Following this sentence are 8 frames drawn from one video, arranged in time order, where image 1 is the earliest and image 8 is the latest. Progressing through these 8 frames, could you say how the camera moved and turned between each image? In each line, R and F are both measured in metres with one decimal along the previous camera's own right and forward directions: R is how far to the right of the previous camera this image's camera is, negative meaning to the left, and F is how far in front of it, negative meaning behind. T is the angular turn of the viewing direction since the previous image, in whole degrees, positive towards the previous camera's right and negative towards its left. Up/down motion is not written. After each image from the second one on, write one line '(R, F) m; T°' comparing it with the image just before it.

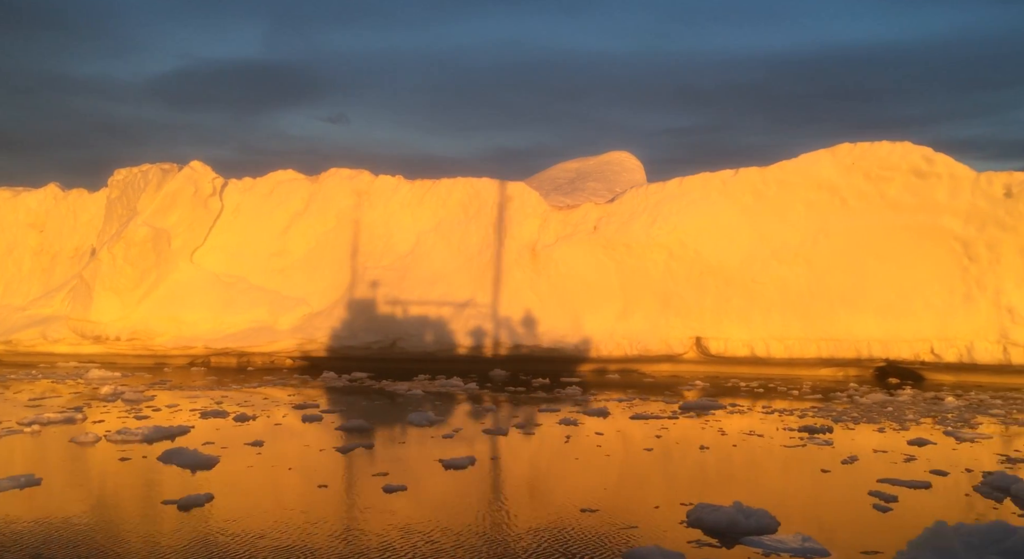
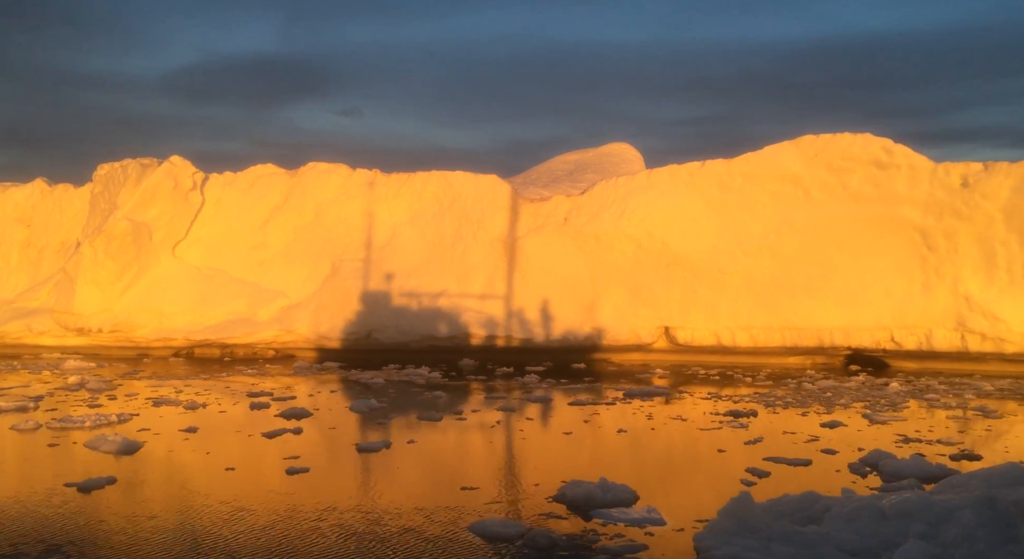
(+0.5, -0.2) m; 0°
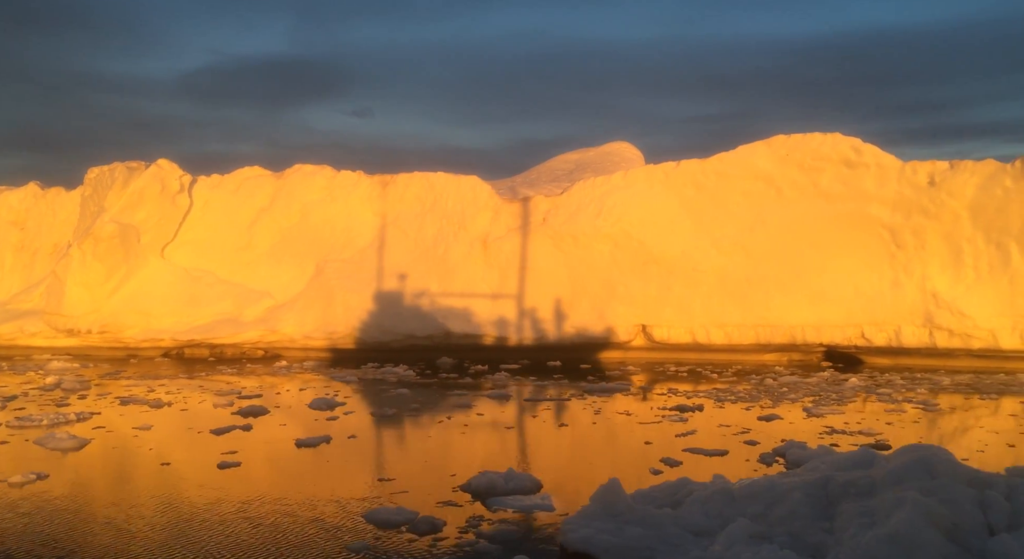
(+0.4, -0.2) m; 0°
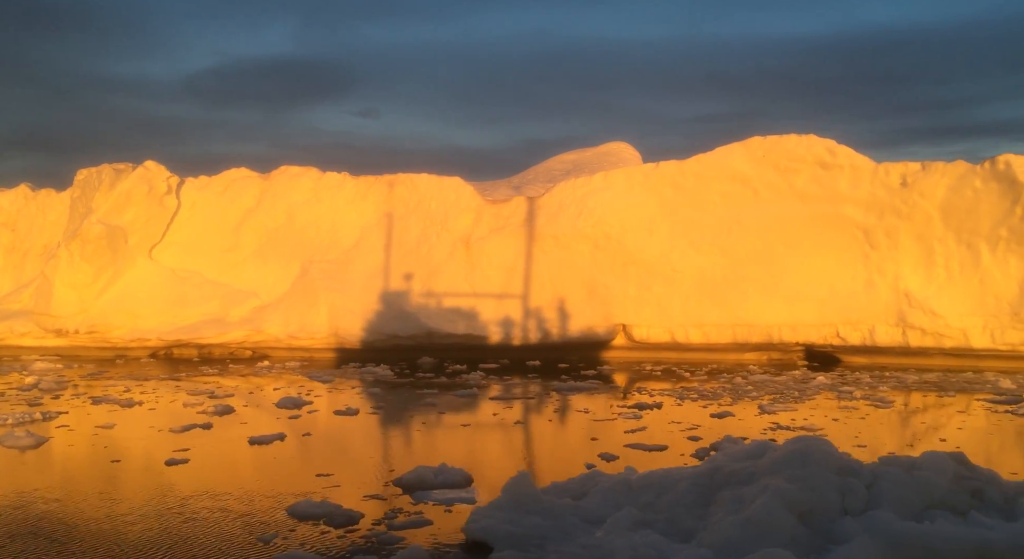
(+0.3, -0.1) m; 0°
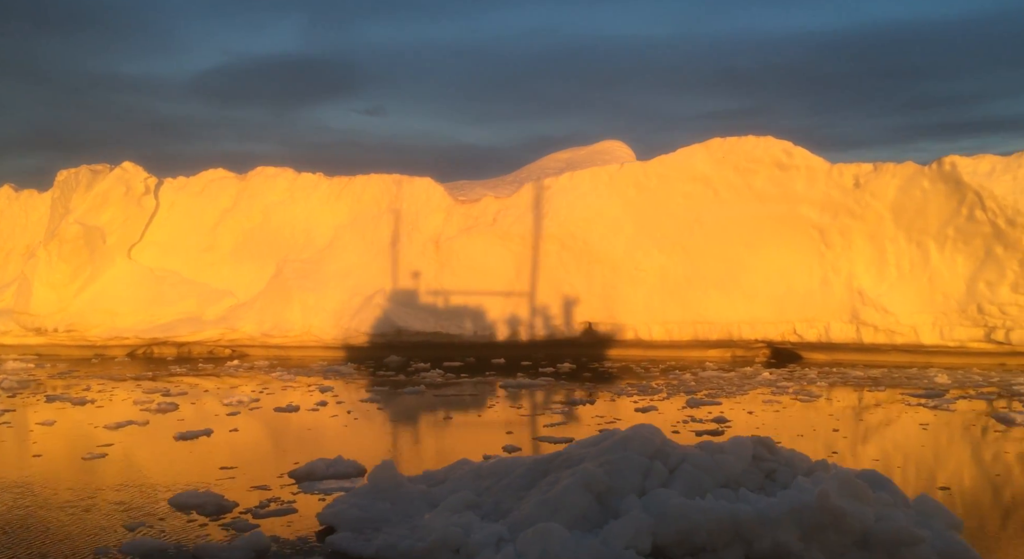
(+0.4, -0.2) m; 0°
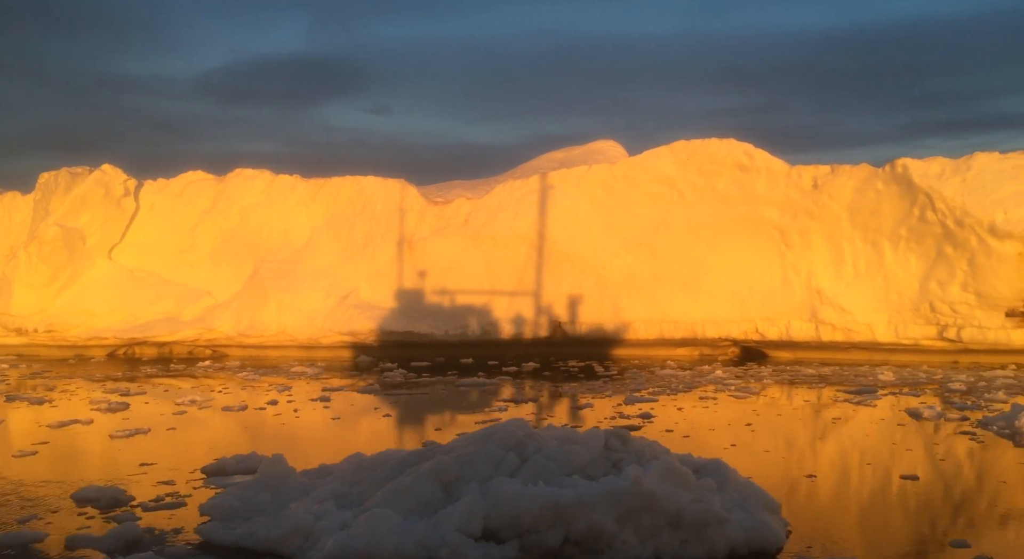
(+0.4, -0.2) m; 0°
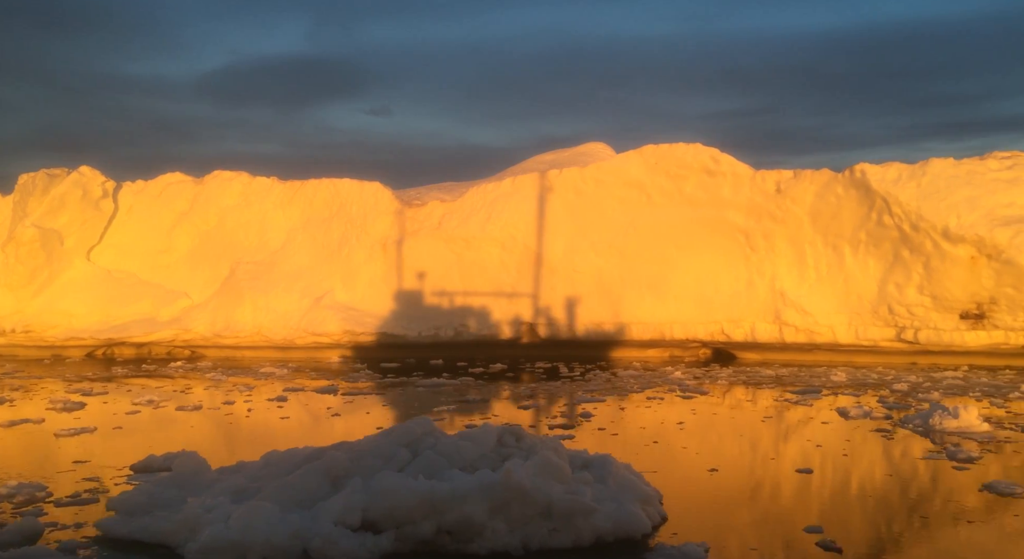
(+0.3, -0.1) m; 0°
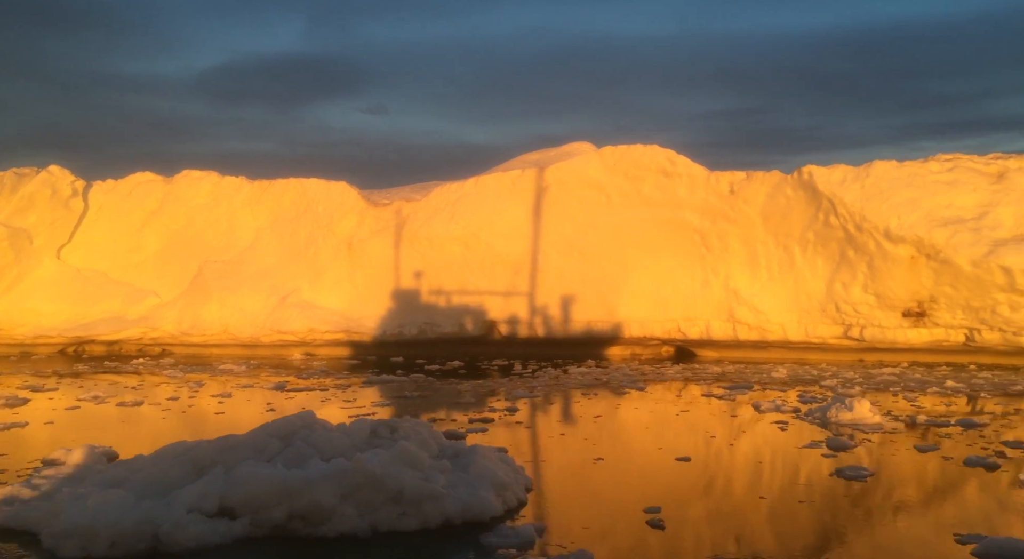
(+0.4, -0.2) m; +1°
